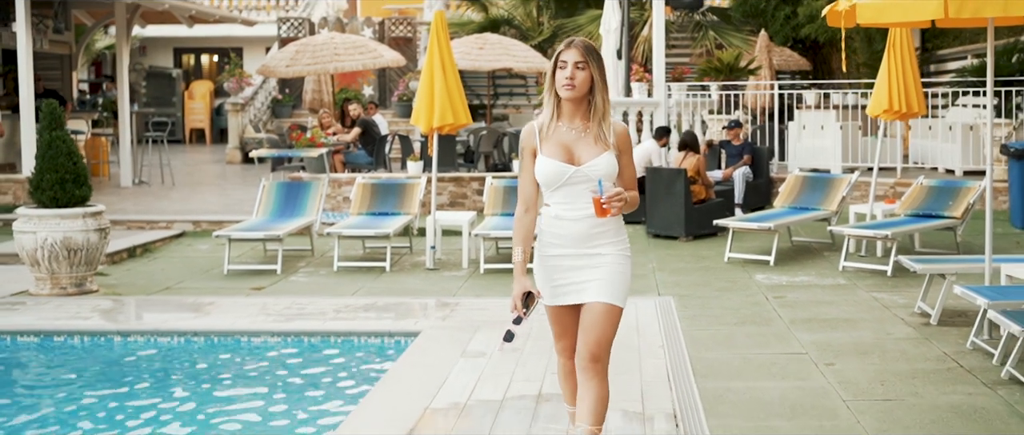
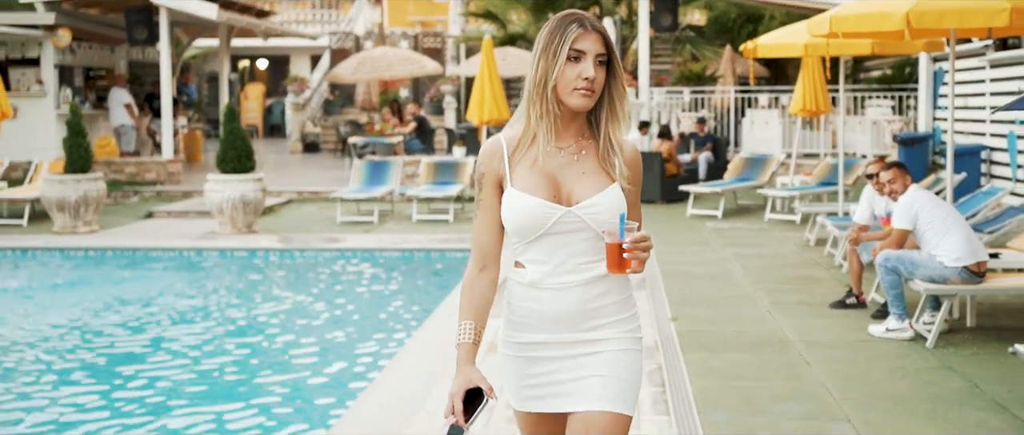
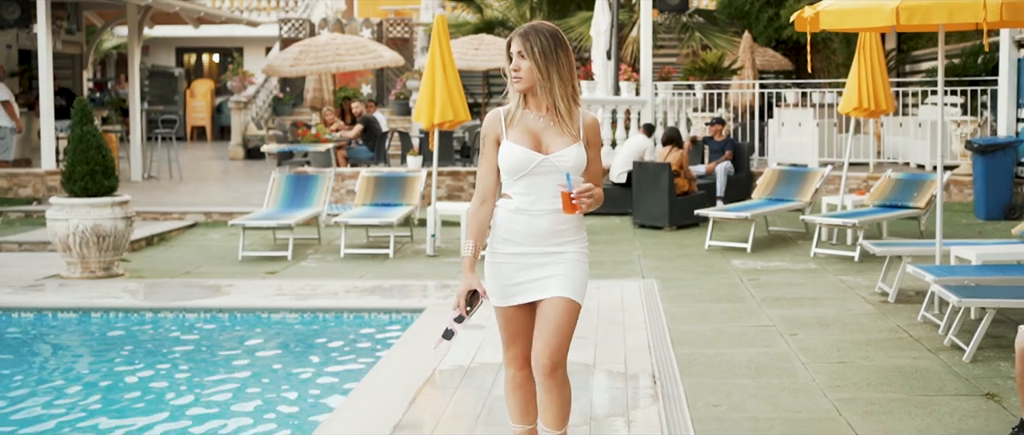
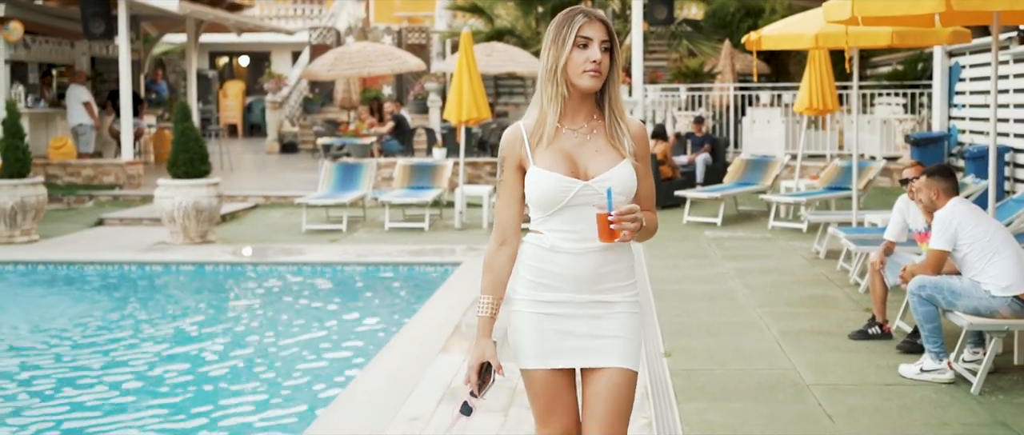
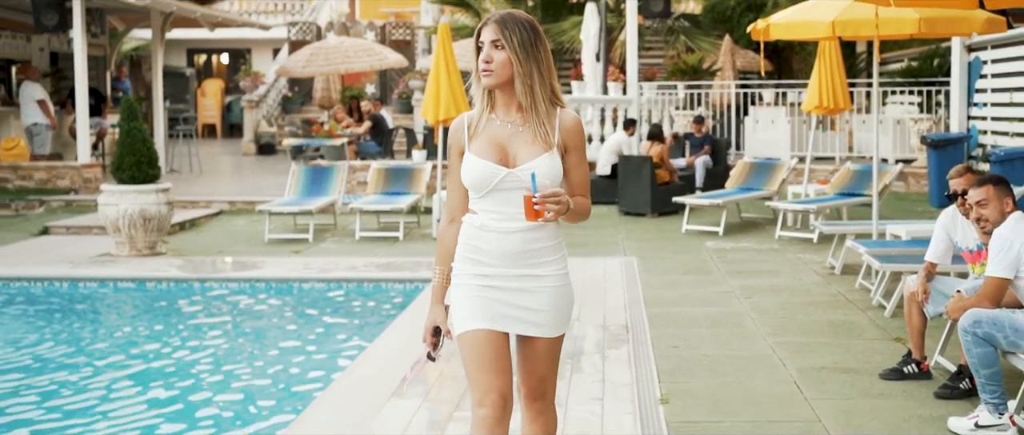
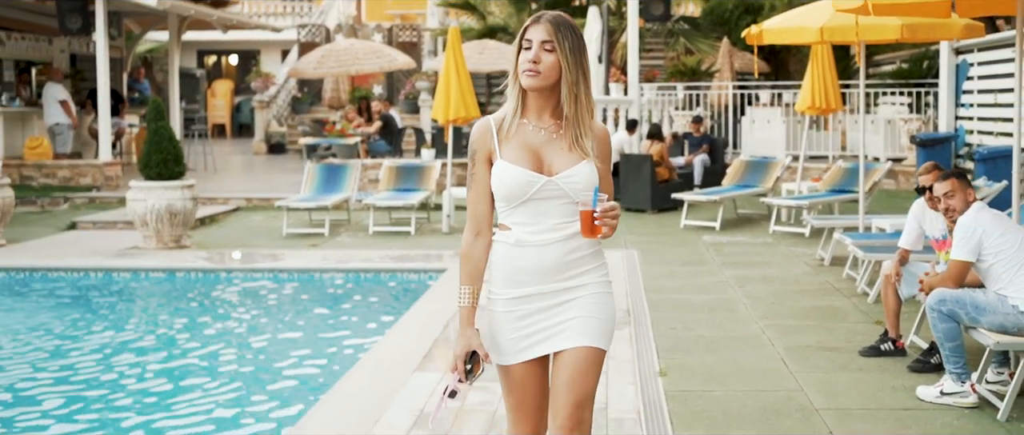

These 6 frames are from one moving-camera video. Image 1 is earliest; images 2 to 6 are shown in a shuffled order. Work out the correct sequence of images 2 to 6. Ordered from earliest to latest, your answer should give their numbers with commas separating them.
3, 5, 6, 4, 2
